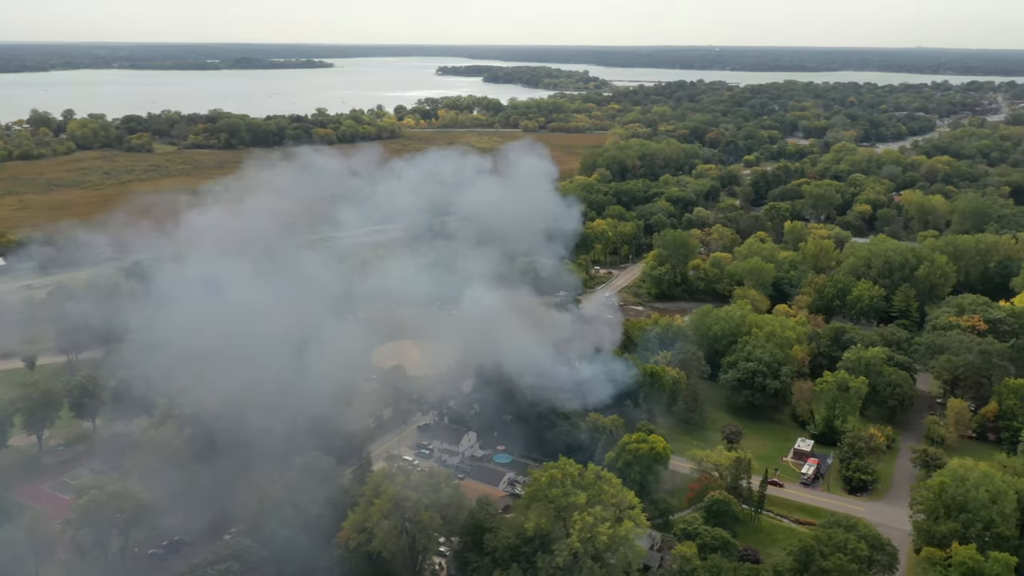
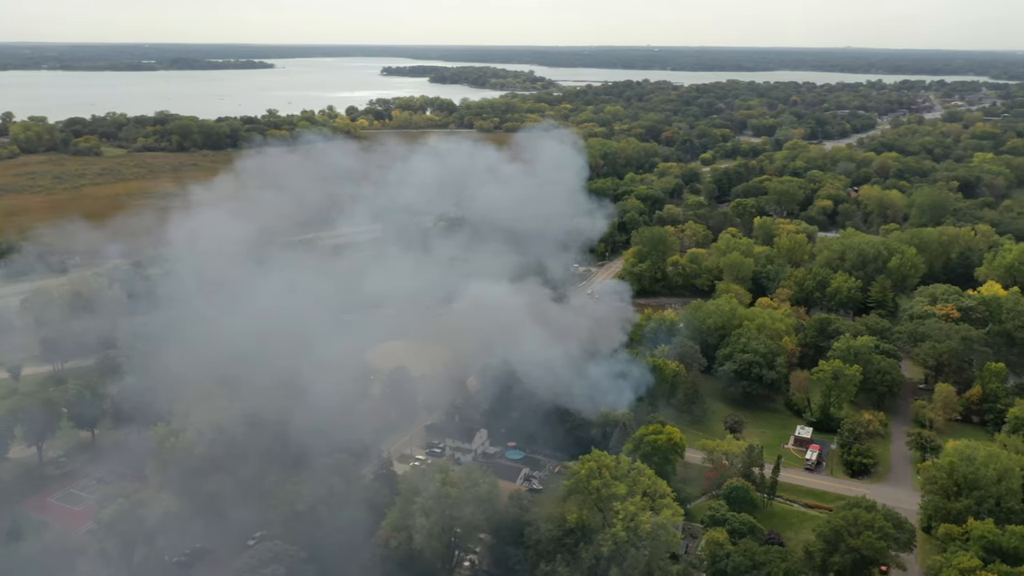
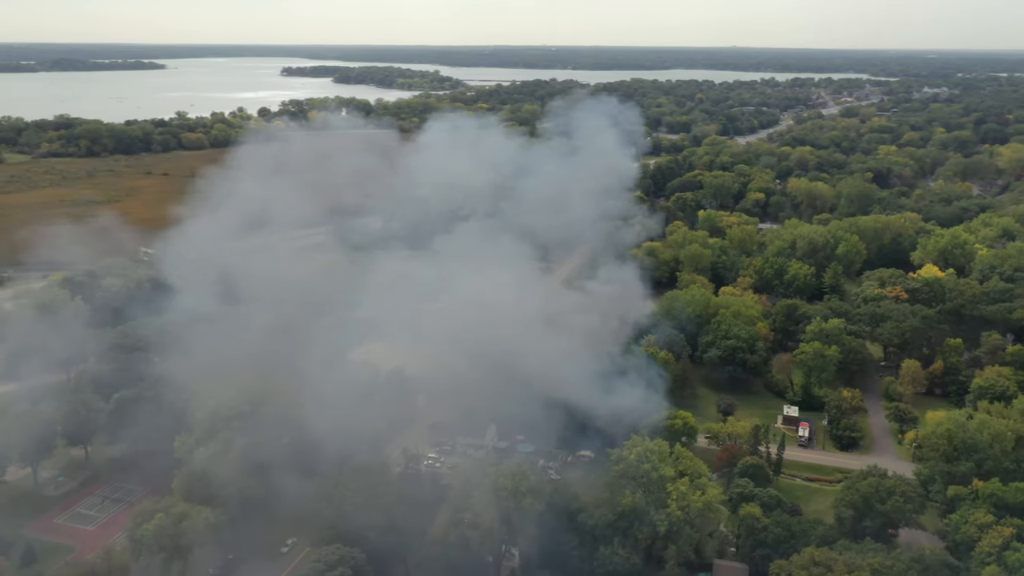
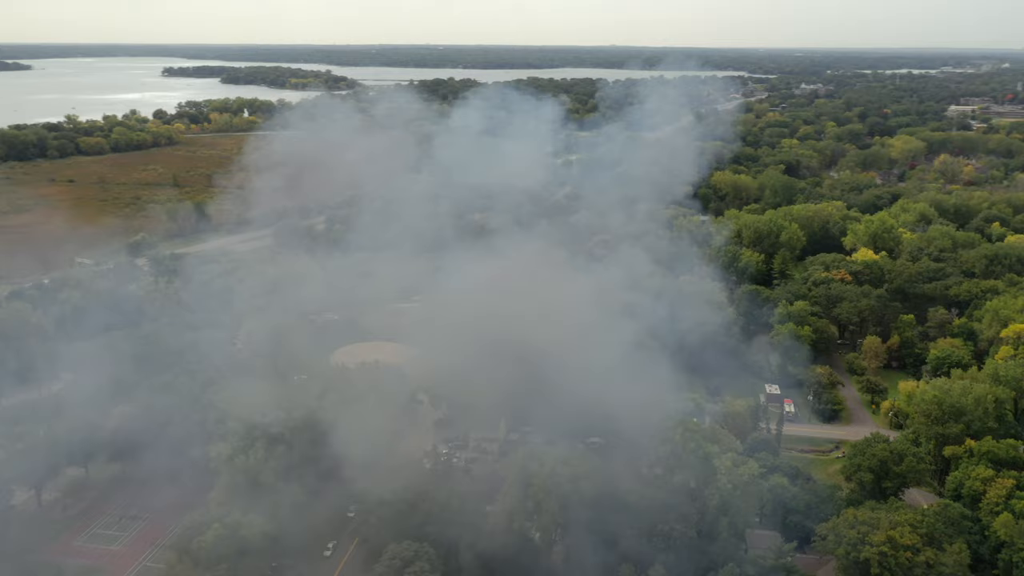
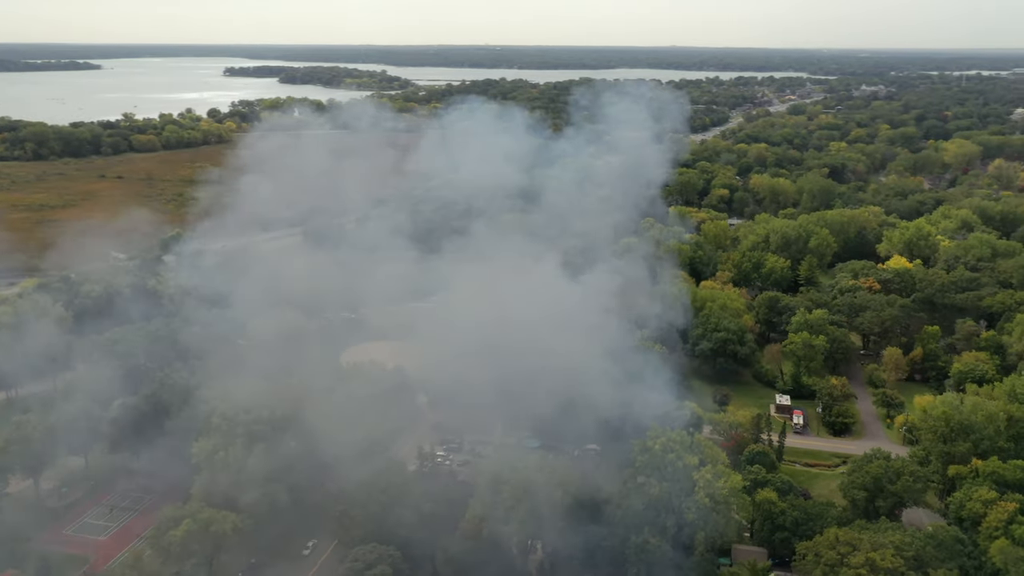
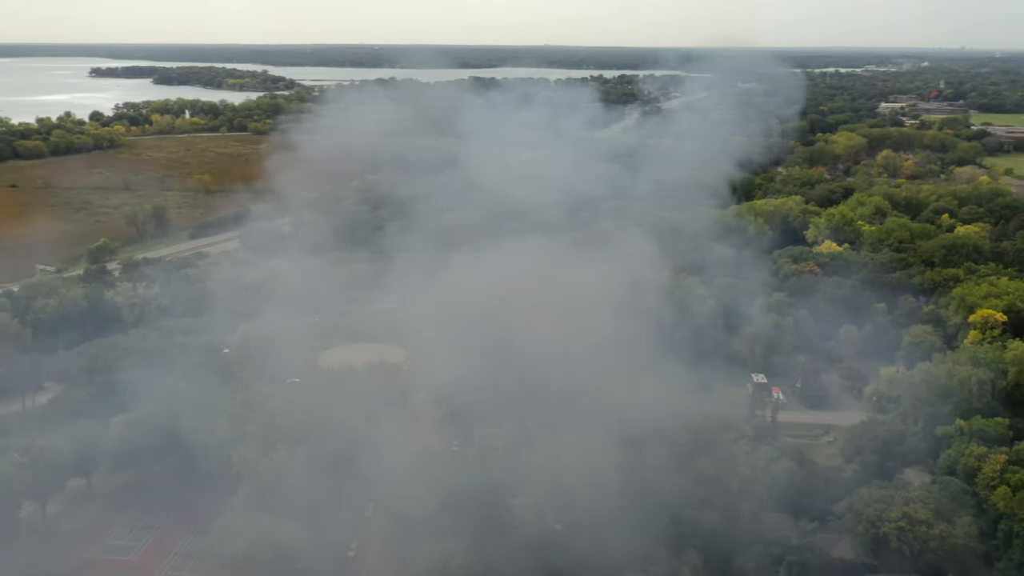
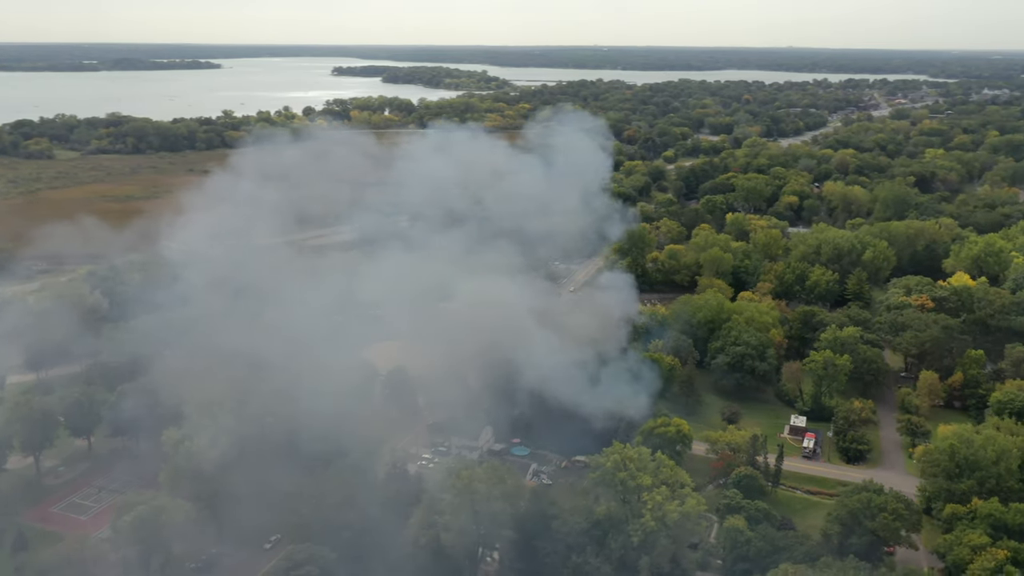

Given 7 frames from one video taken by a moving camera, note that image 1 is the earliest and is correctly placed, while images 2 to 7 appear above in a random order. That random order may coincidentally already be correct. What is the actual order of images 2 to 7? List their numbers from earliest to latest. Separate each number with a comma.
2, 7, 3, 5, 4, 6
